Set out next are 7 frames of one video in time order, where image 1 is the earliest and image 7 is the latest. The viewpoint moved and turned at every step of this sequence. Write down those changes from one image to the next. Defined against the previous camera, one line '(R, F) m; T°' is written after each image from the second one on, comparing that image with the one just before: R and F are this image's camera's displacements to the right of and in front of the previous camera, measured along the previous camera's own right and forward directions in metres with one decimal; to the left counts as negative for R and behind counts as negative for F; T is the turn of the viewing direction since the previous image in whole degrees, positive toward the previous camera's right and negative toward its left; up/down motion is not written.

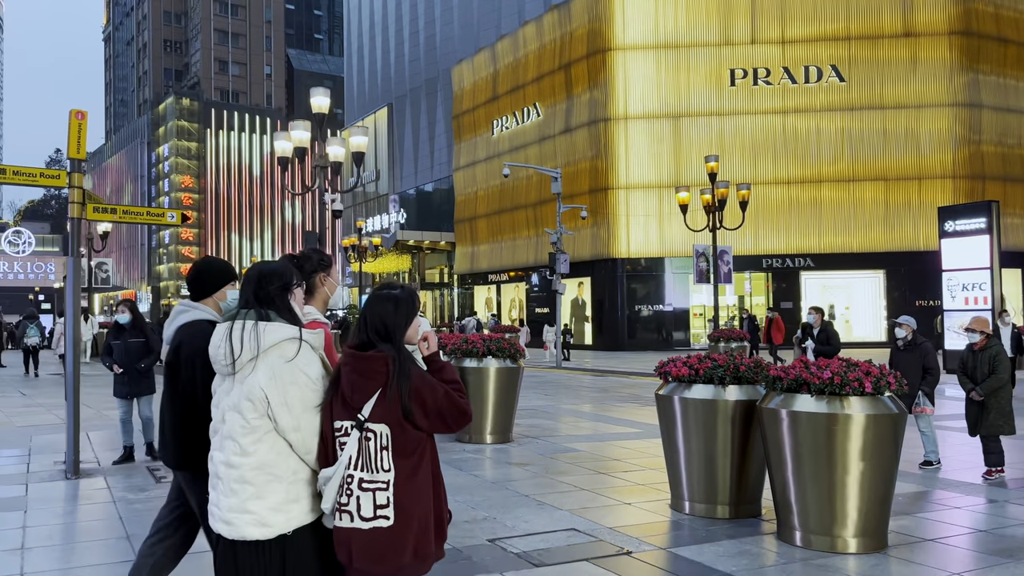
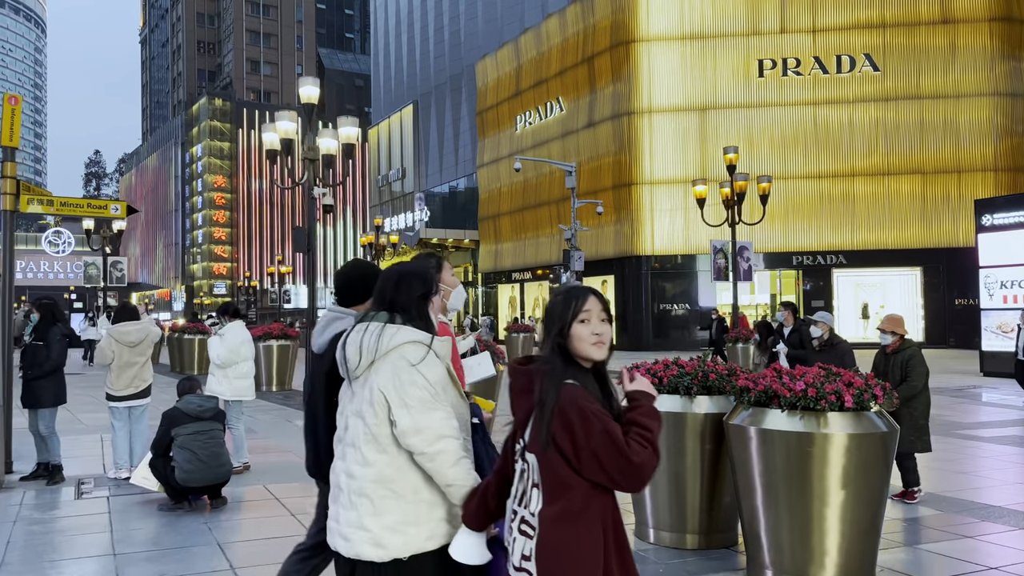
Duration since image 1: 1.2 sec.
(+0.7, +0.8) m; -2°
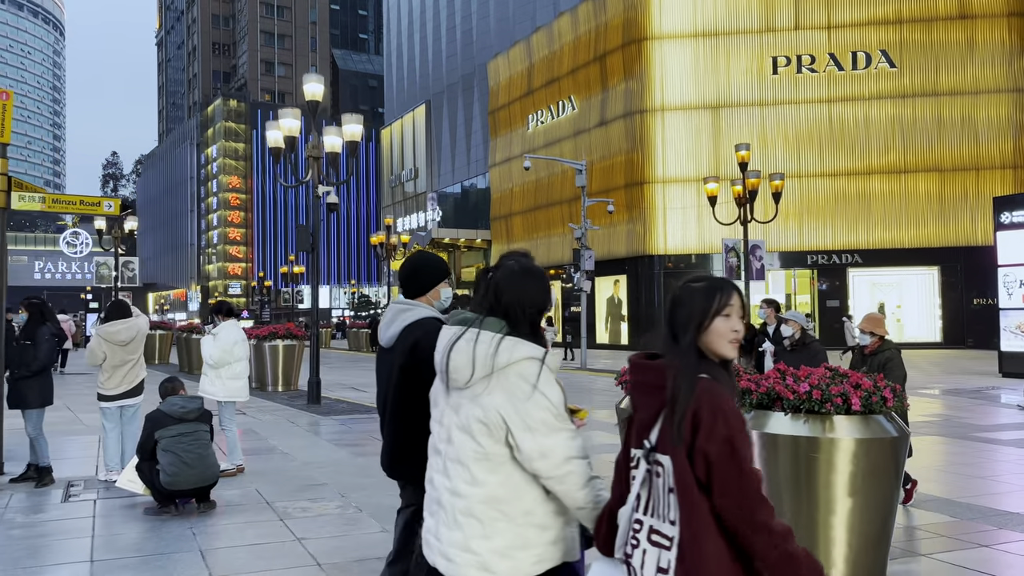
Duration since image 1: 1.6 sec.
(+0.1, +0.2) m; -1°
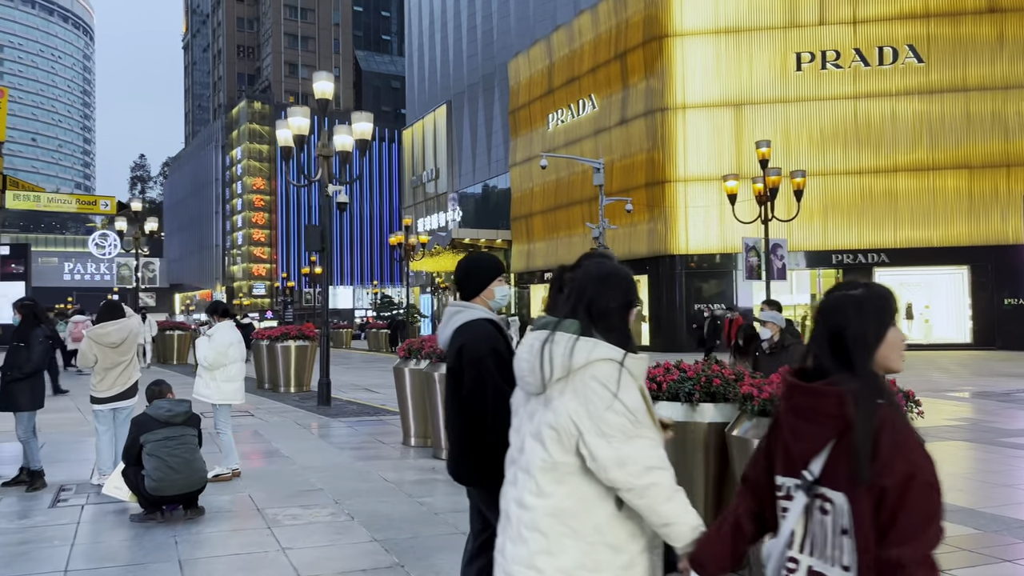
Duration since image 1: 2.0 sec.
(+0.2, +0.3) m; -2°
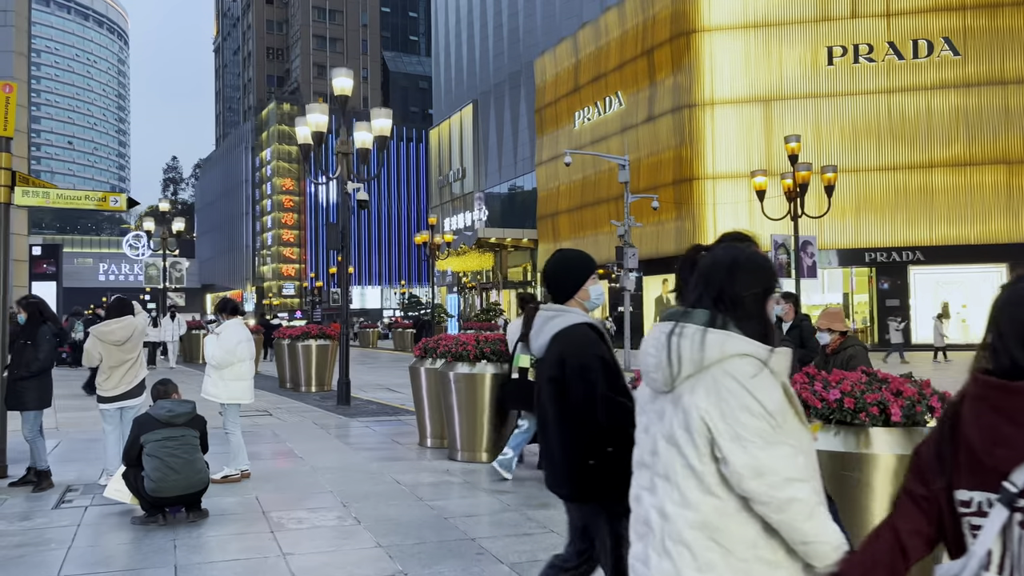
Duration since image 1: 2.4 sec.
(+0.1, +0.3) m; -2°
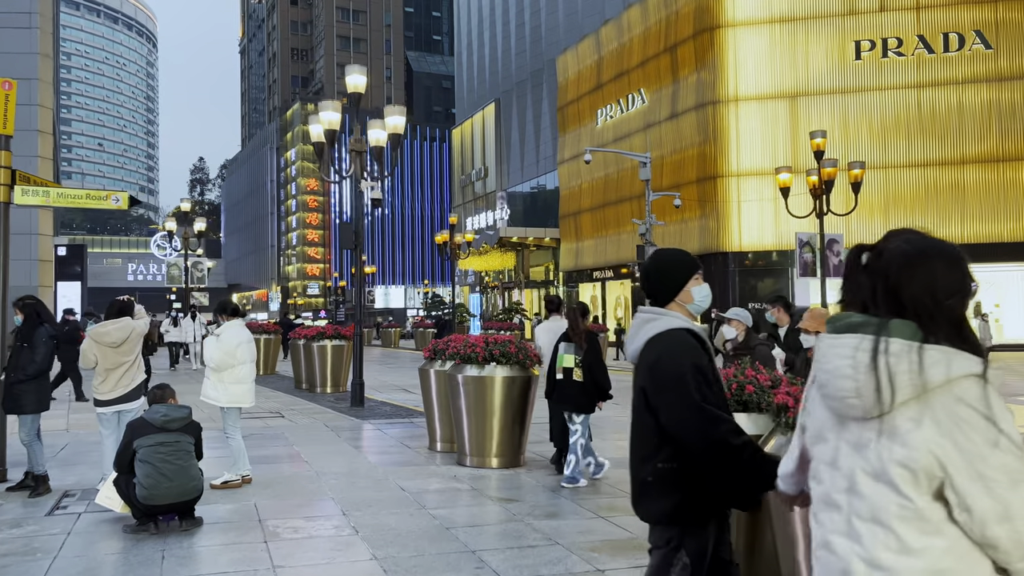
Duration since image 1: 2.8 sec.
(+0.1, +0.3) m; -2°
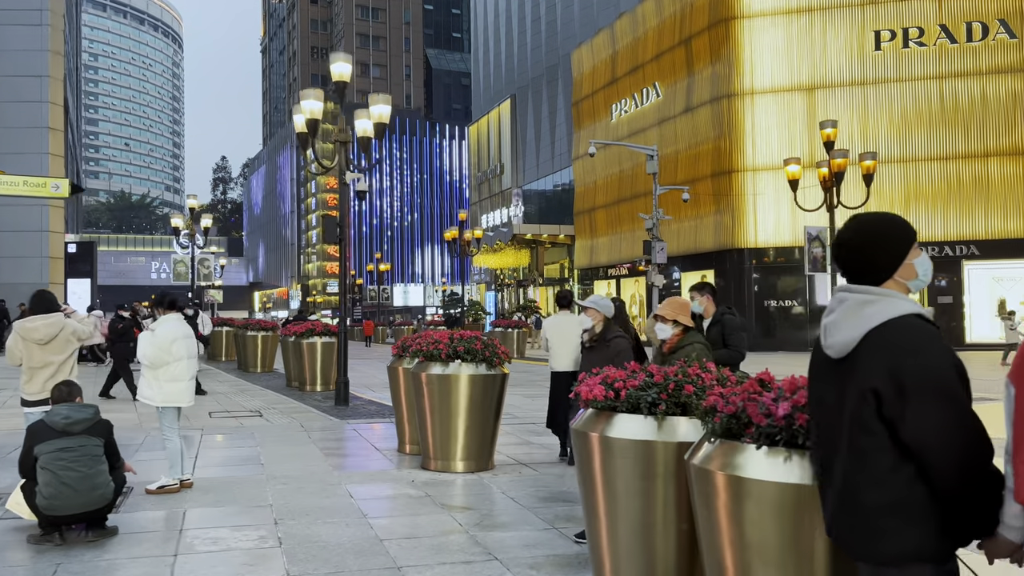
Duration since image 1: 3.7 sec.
(+0.6, +0.5) m; -2°
